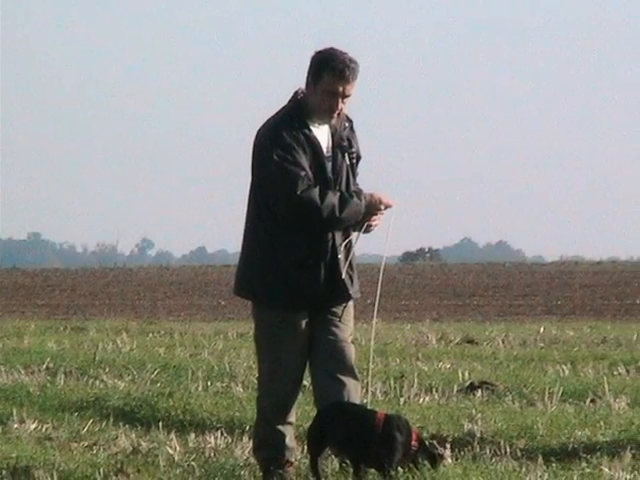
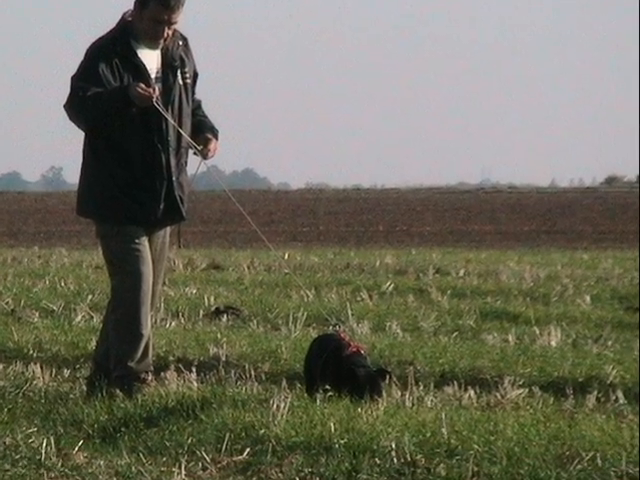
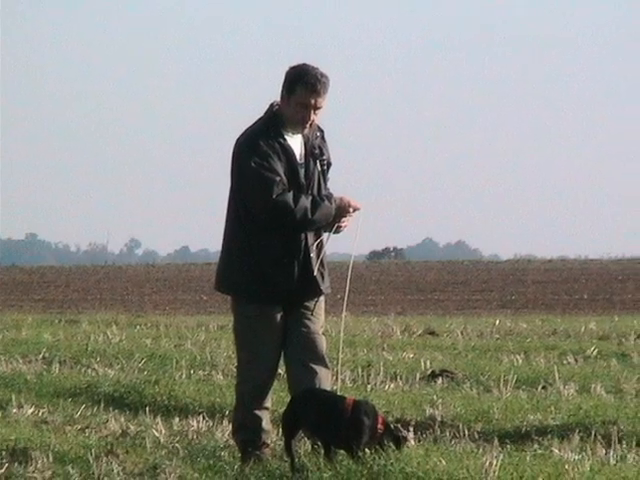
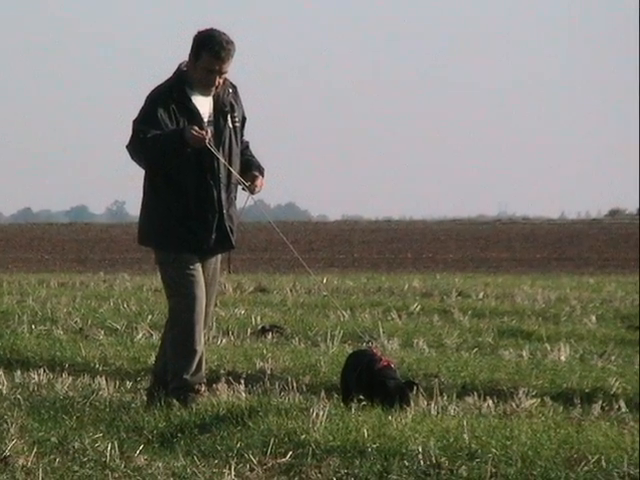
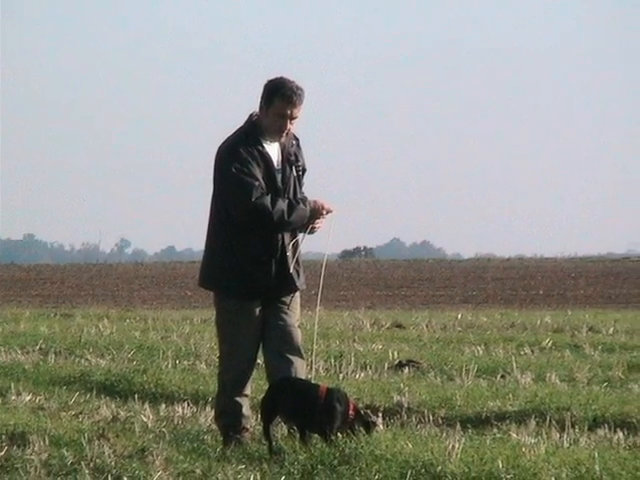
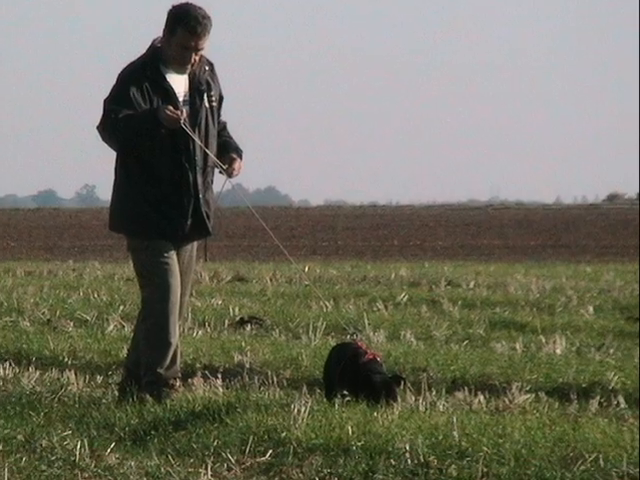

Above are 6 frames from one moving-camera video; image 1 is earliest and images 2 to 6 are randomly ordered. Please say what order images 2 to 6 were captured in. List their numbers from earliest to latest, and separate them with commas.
3, 5, 4, 6, 2
